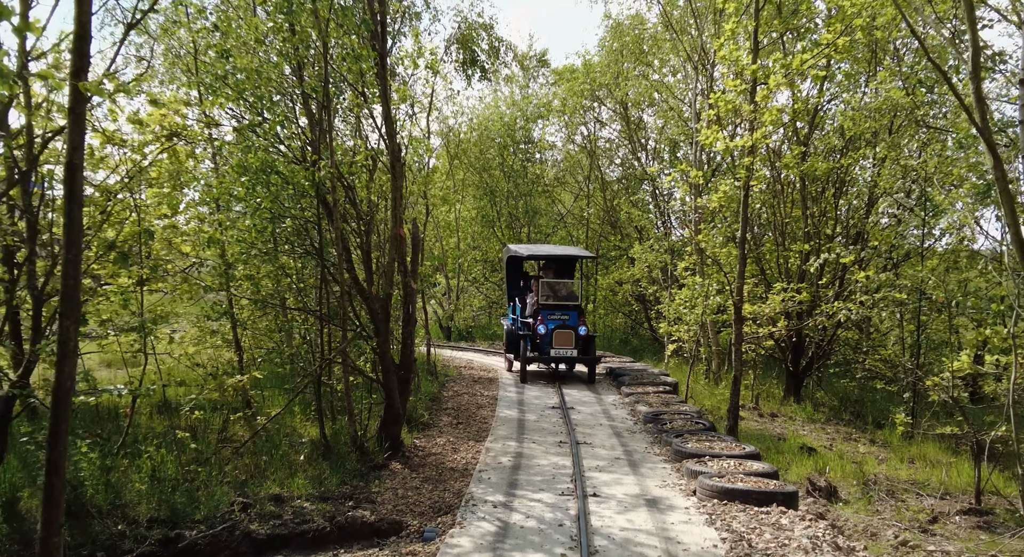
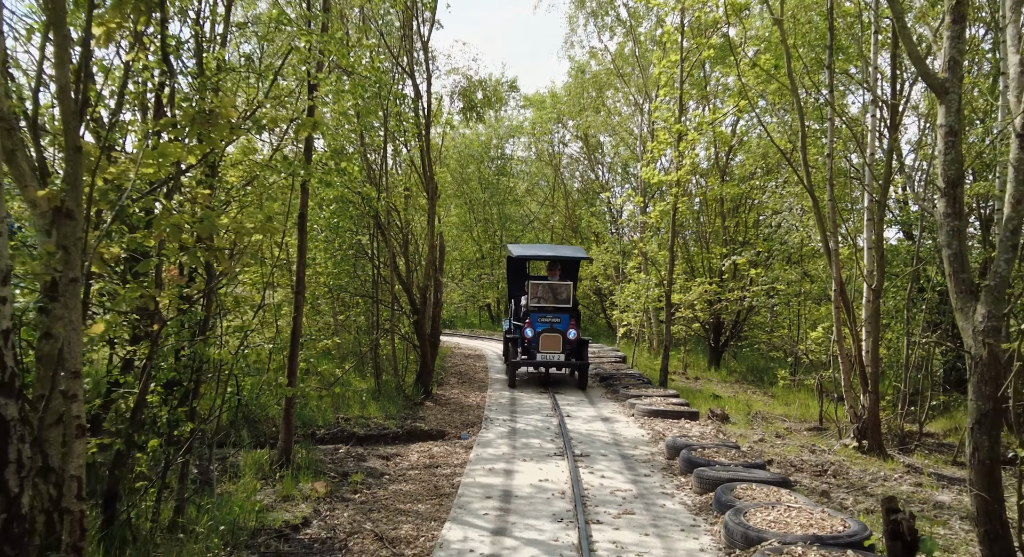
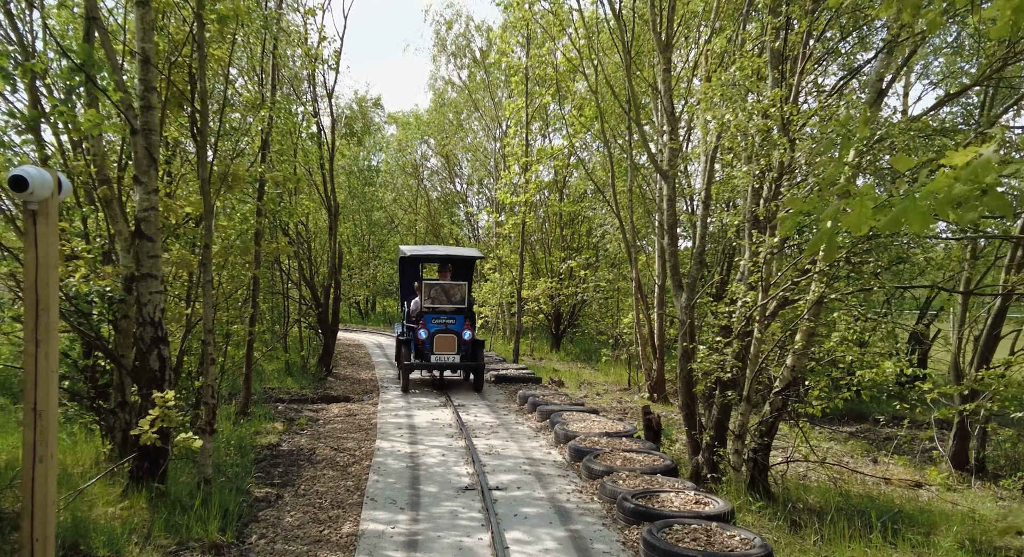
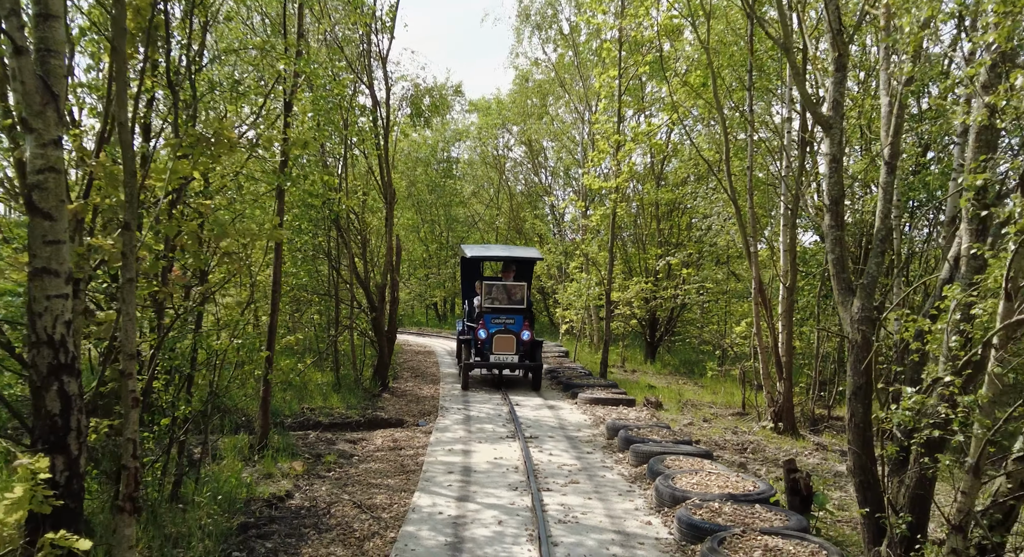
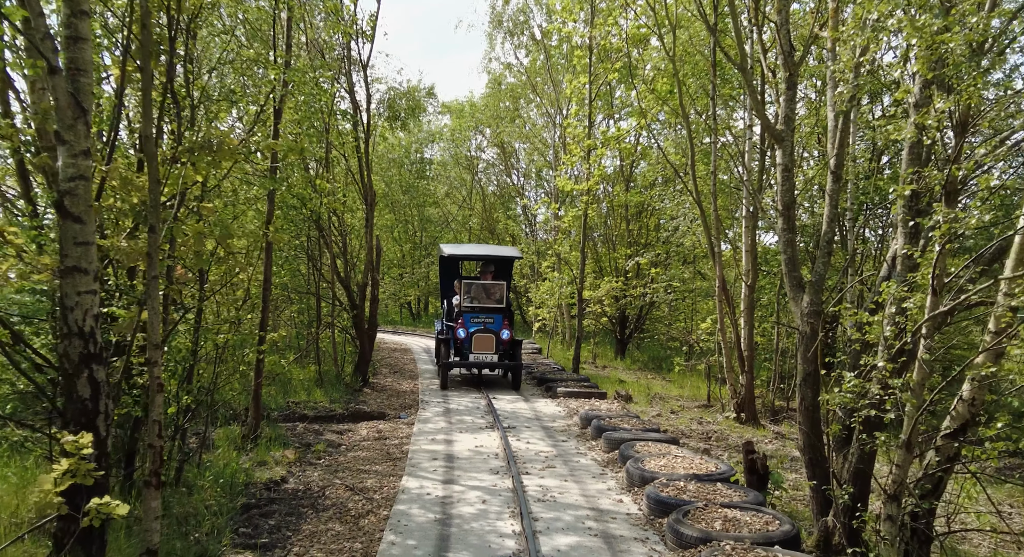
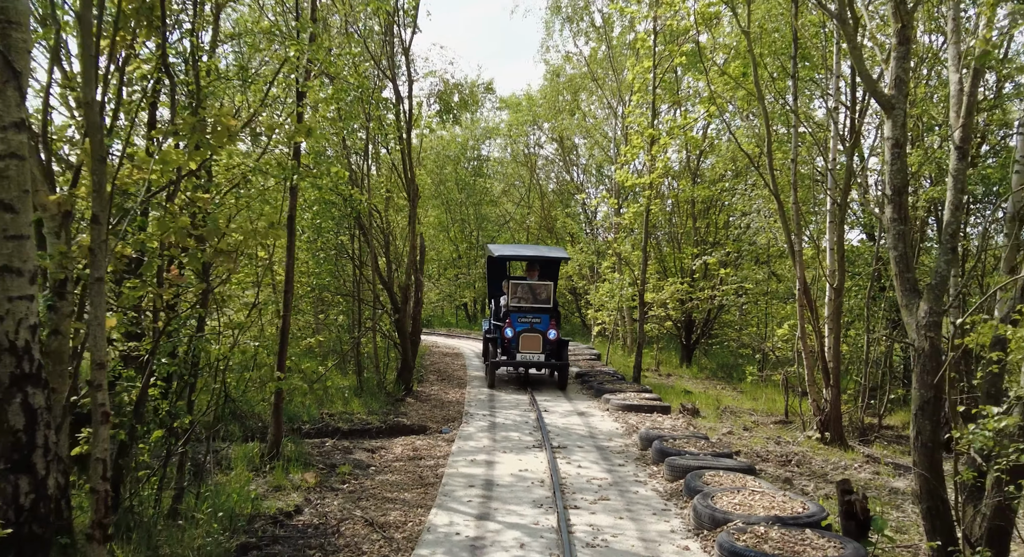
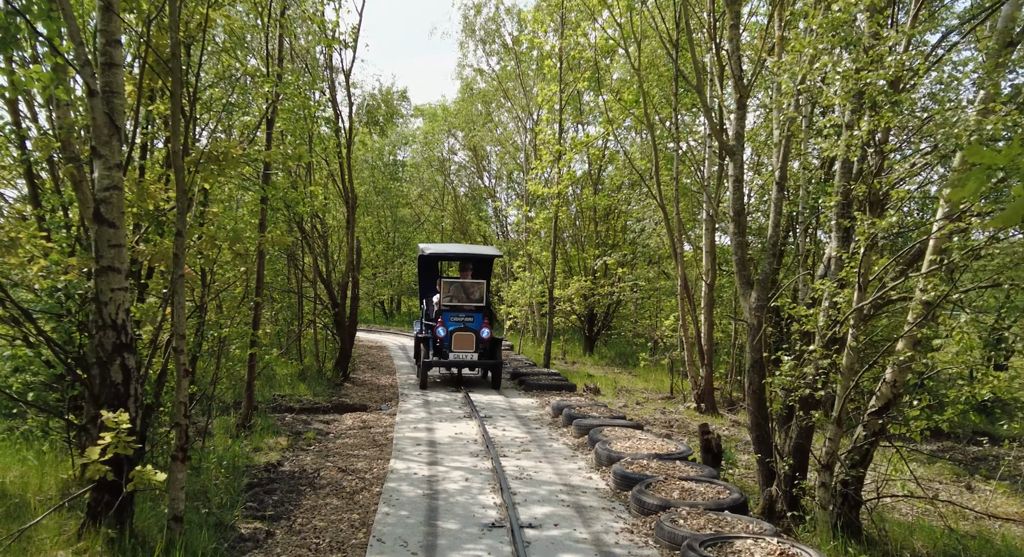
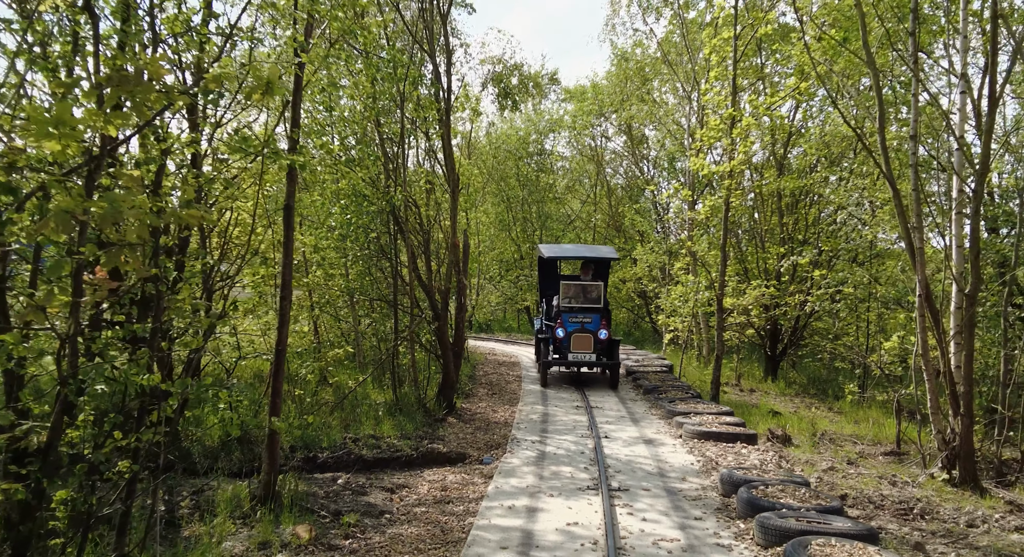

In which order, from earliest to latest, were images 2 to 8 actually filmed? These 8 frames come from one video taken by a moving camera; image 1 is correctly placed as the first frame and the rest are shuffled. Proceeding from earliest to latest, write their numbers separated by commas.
8, 2, 6, 4, 5, 7, 3
